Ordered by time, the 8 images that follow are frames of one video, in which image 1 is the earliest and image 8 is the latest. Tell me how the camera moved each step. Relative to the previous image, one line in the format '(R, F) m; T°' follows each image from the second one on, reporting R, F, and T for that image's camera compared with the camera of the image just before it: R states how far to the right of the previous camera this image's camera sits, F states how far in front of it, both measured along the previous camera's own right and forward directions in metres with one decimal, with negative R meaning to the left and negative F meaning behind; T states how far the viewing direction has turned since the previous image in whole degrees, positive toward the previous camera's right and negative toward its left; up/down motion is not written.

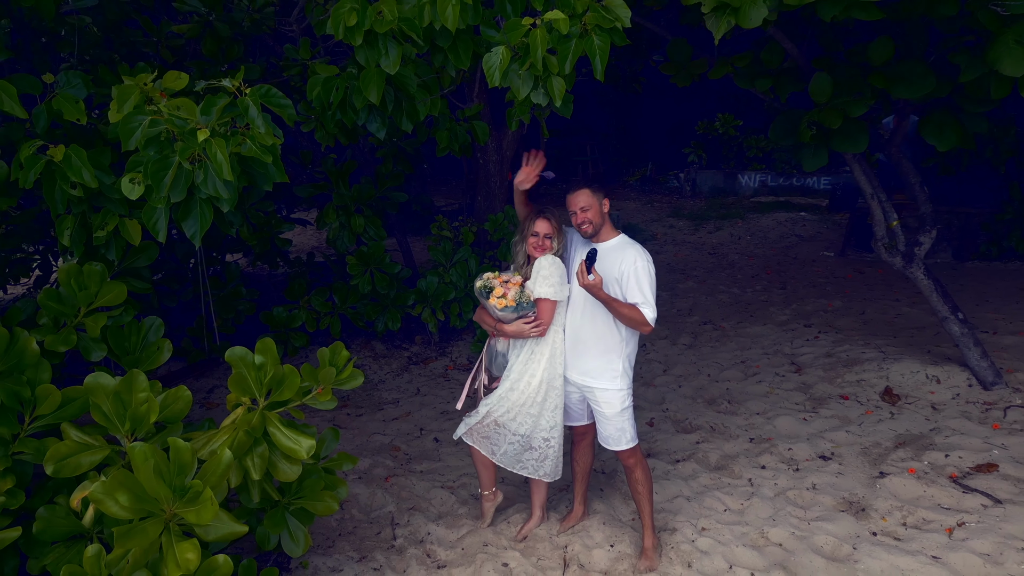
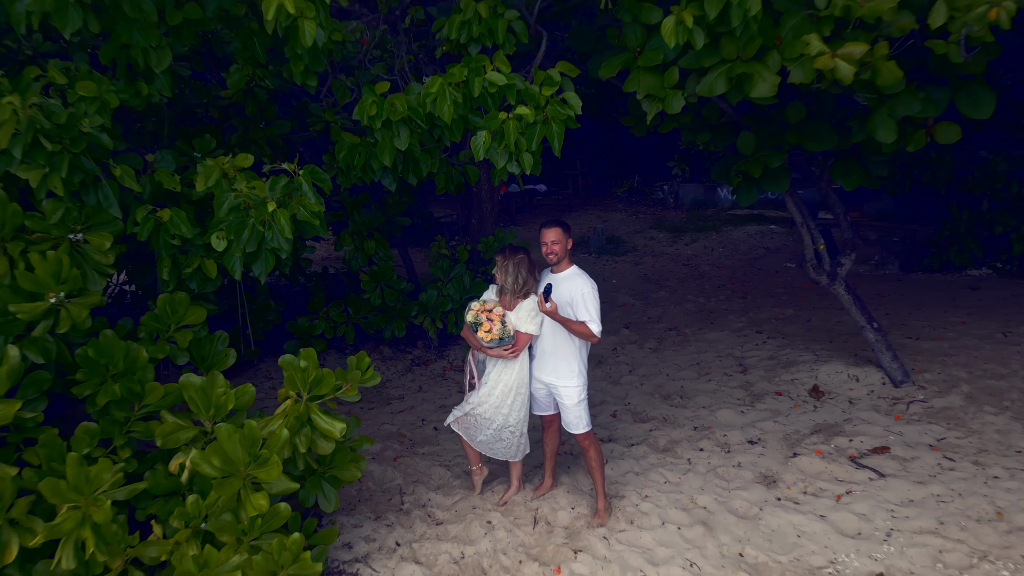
(+0.1, -0.5) m; 0°
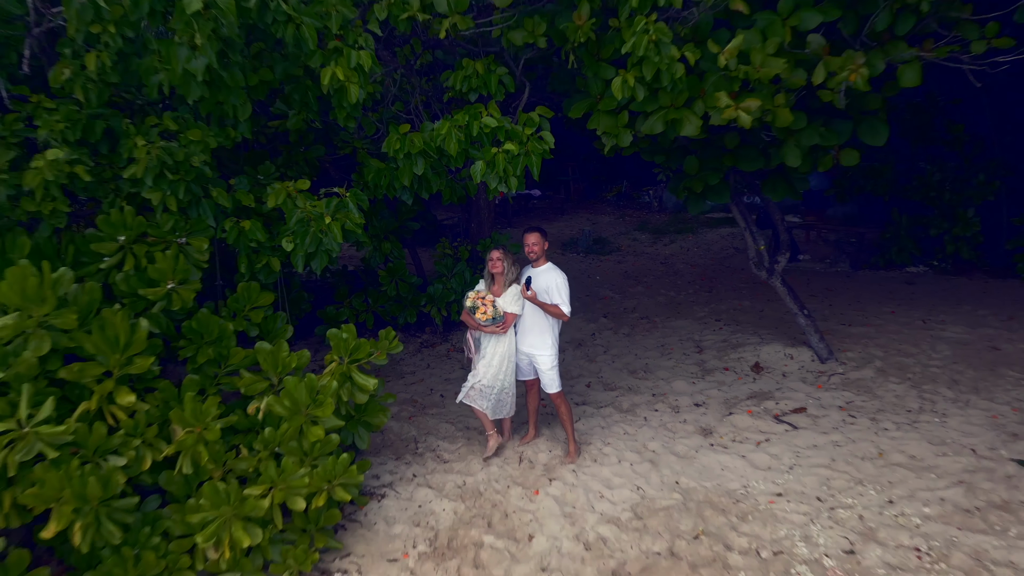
(+0.1, -0.7) m; 0°
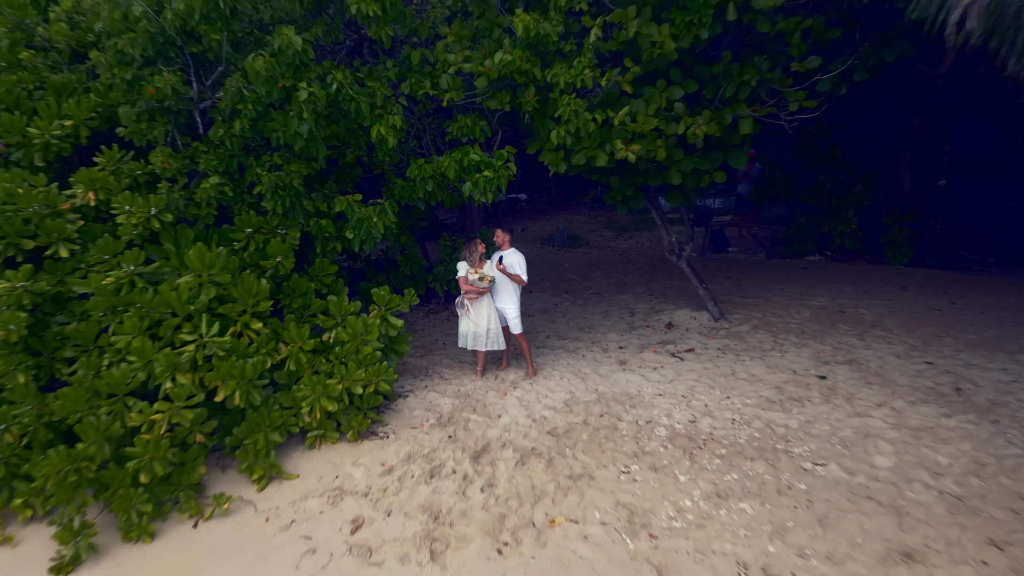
(+0.2, -1.6) m; 0°
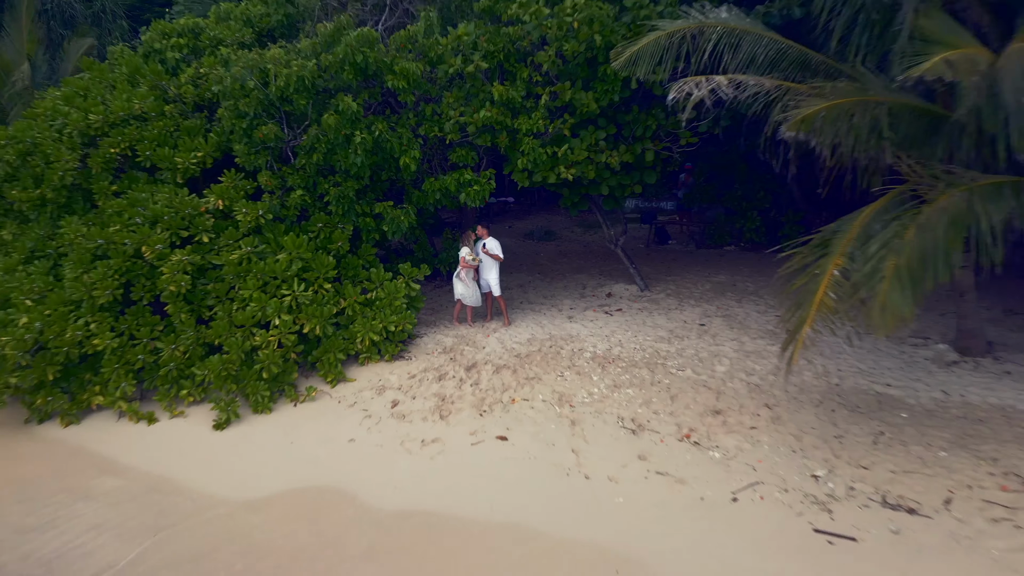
(+0.2, -2.2) m; 0°
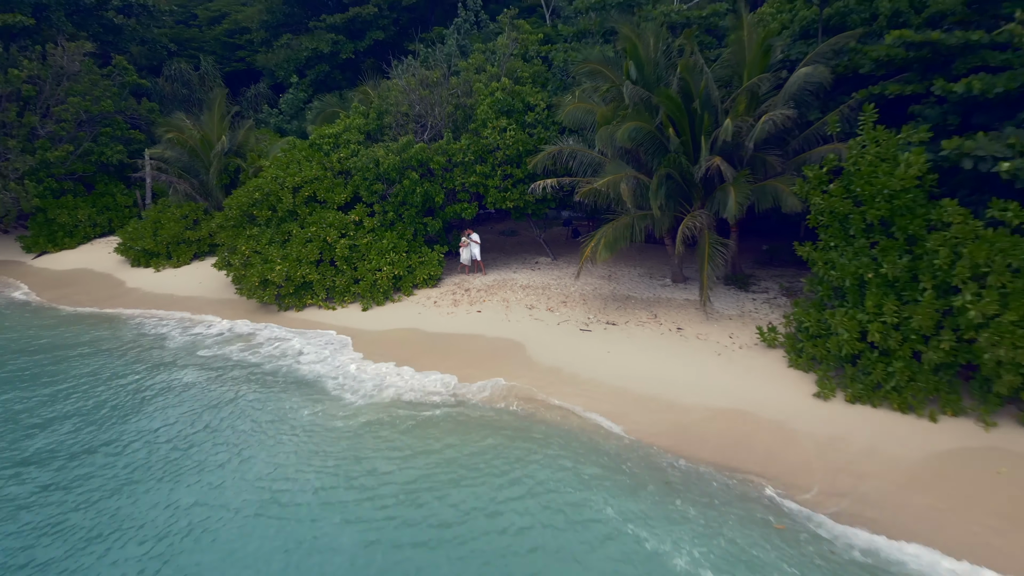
(+0.7, -8.1) m; 0°
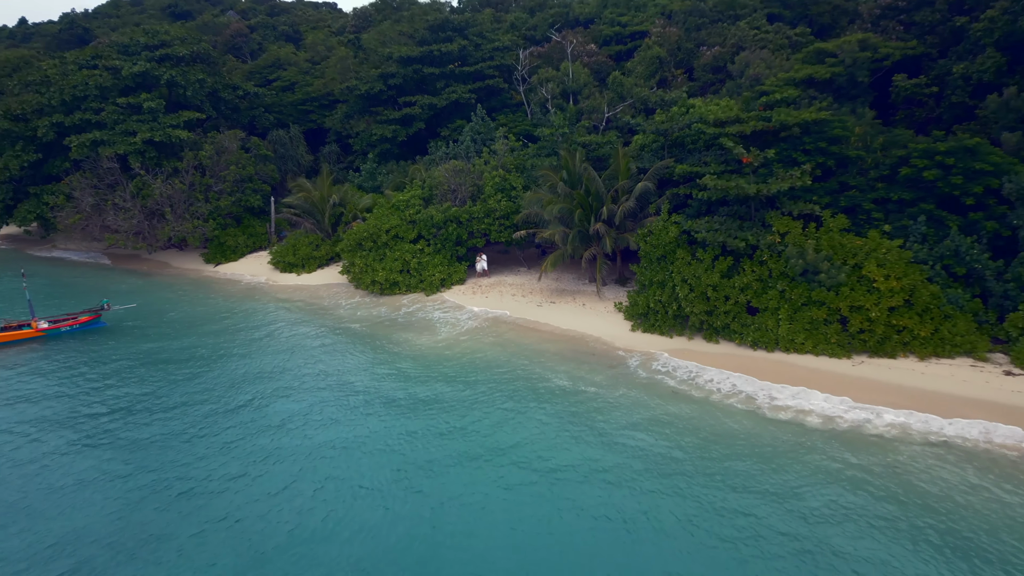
(+0.4, -12.4) m; 0°
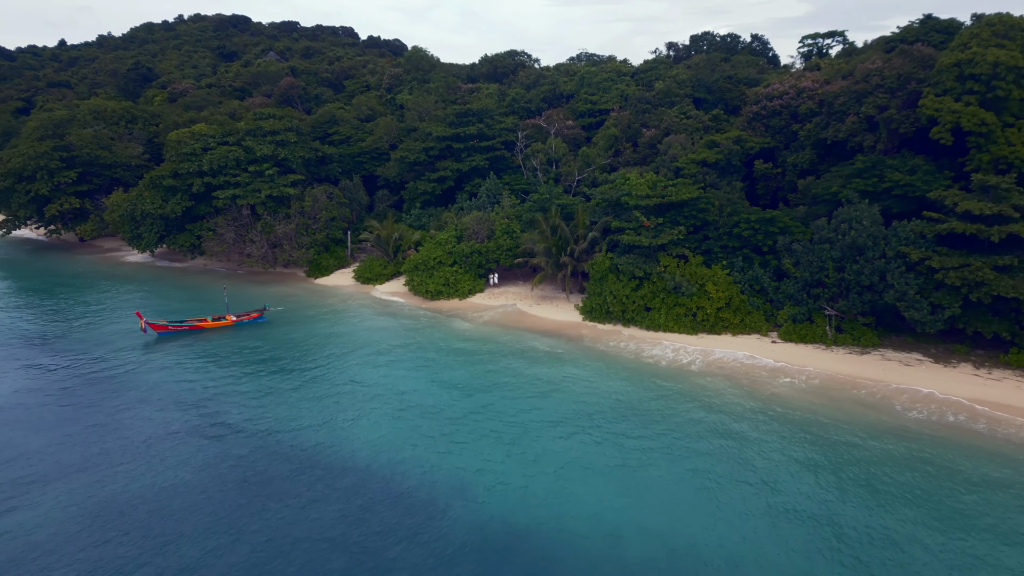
(-0.2, -16.0) m; 0°
